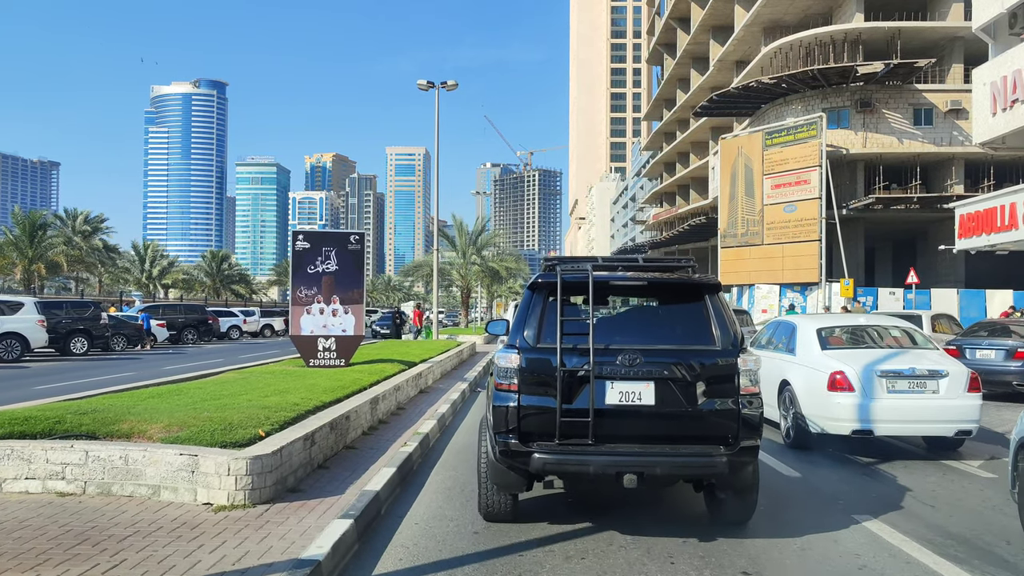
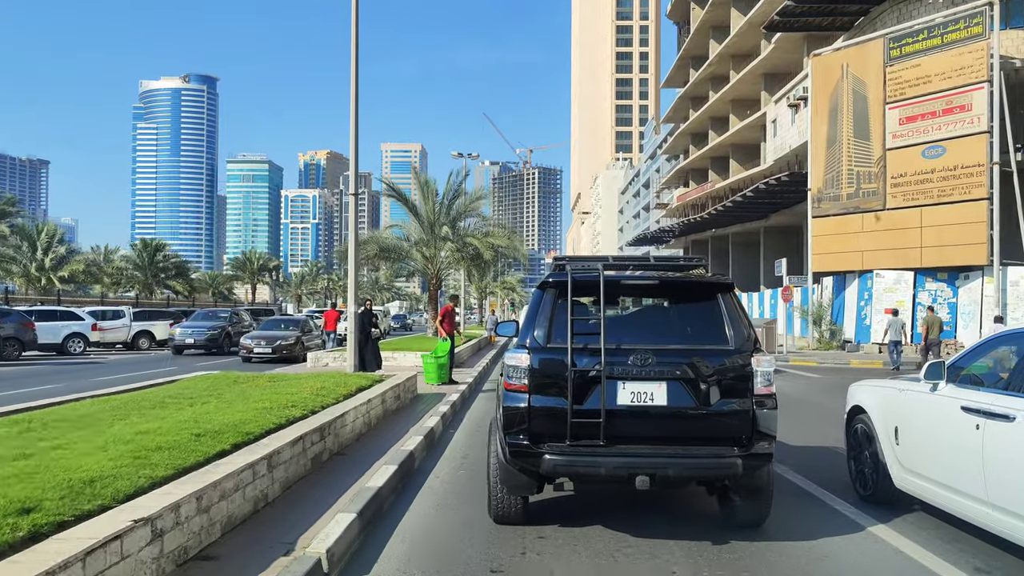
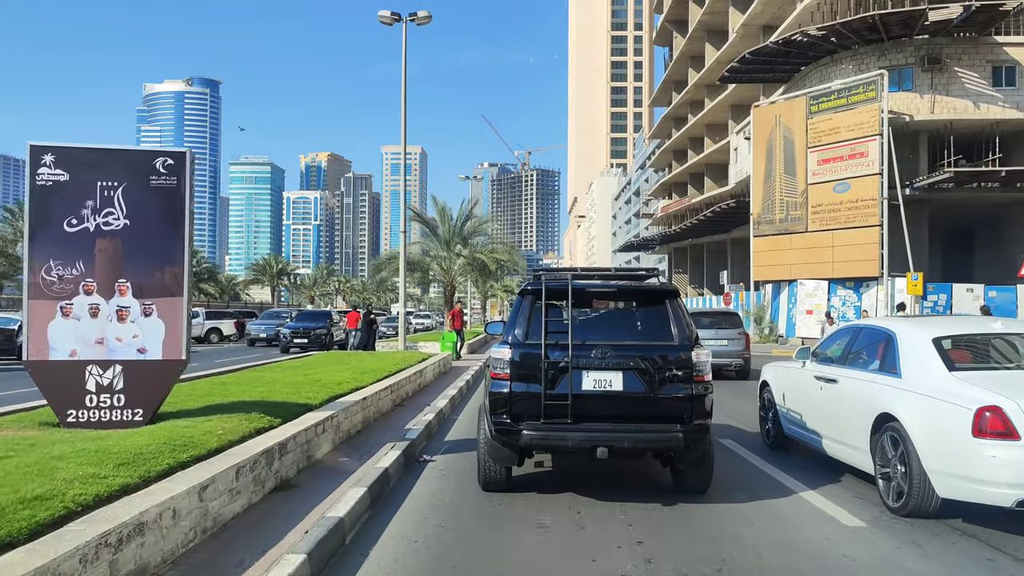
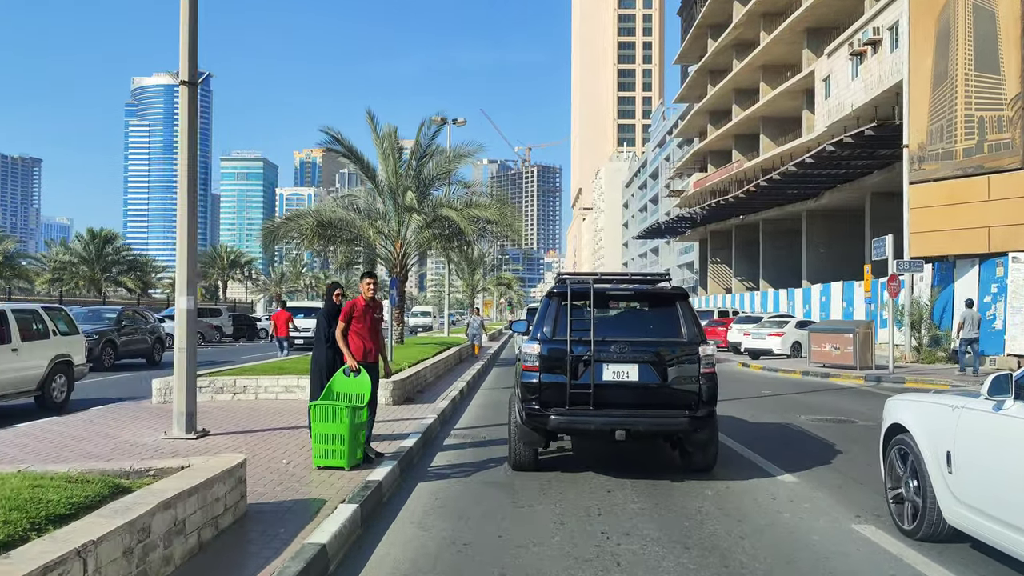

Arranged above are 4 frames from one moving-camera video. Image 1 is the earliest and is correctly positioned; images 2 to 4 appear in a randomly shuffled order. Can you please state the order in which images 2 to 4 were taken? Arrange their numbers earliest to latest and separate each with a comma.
3, 2, 4
